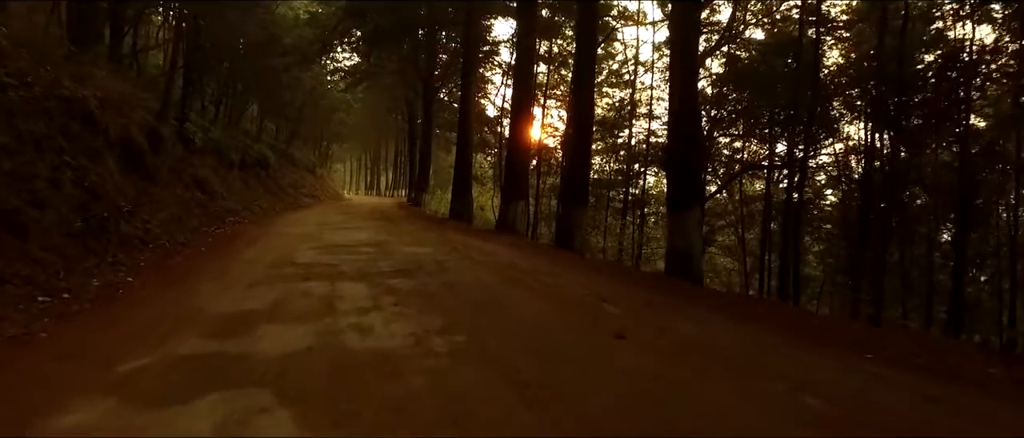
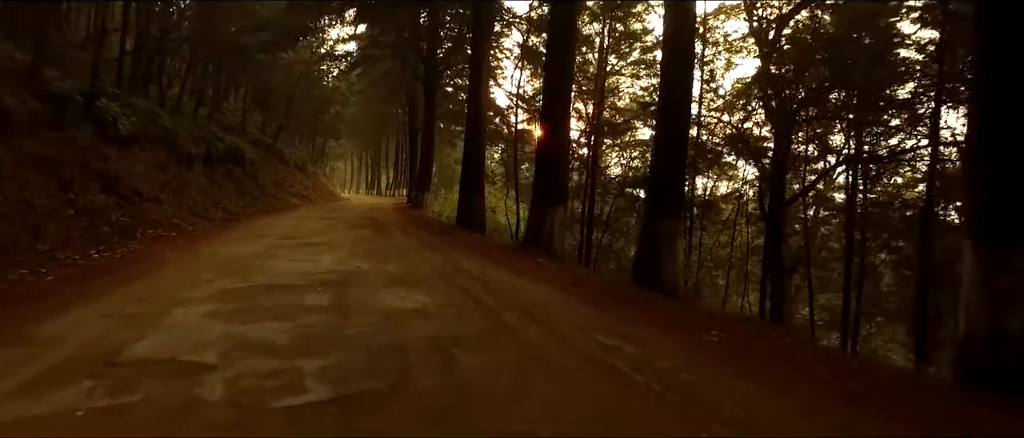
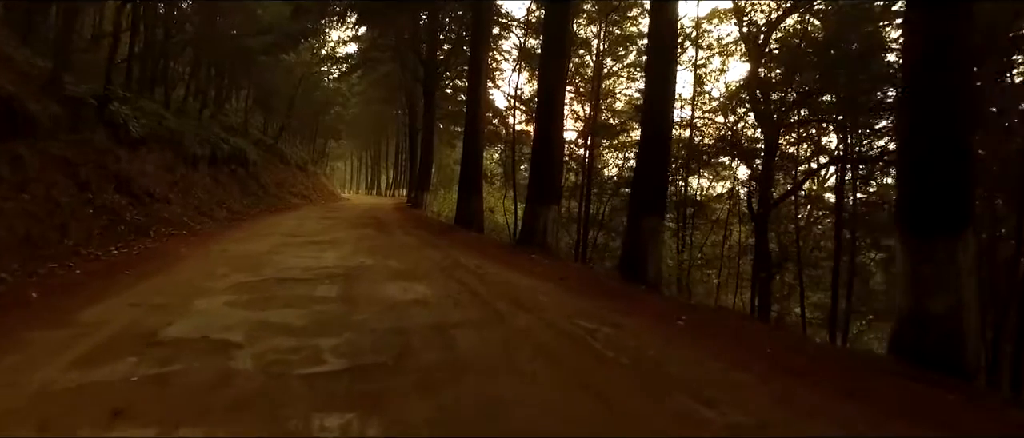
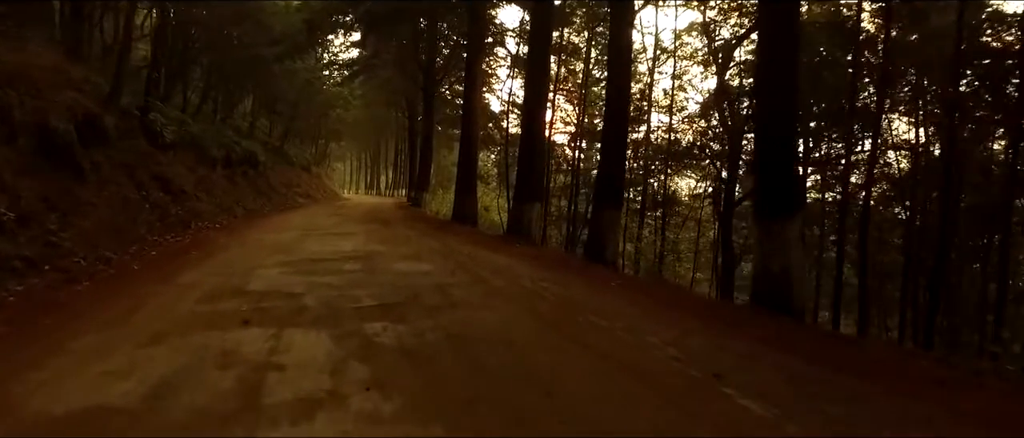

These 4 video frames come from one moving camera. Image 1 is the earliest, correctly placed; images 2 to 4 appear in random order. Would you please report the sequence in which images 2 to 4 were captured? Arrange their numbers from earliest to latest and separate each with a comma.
4, 3, 2
